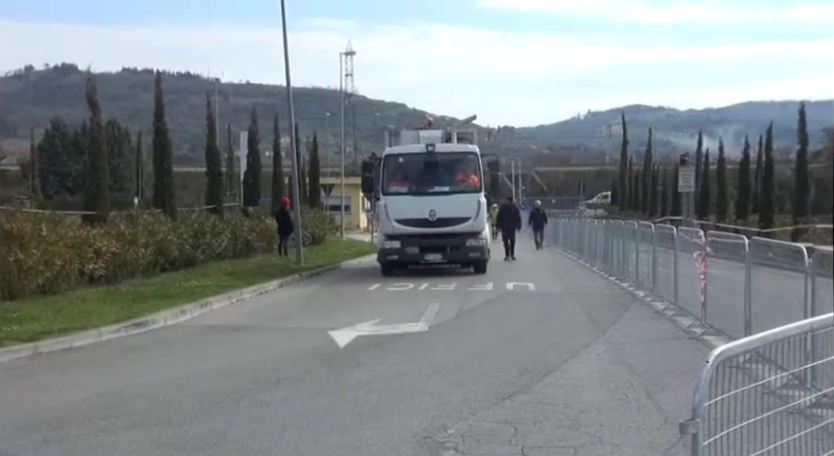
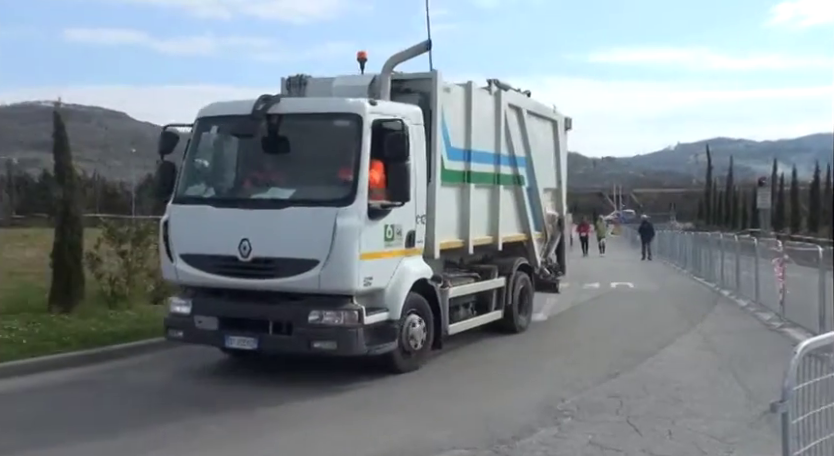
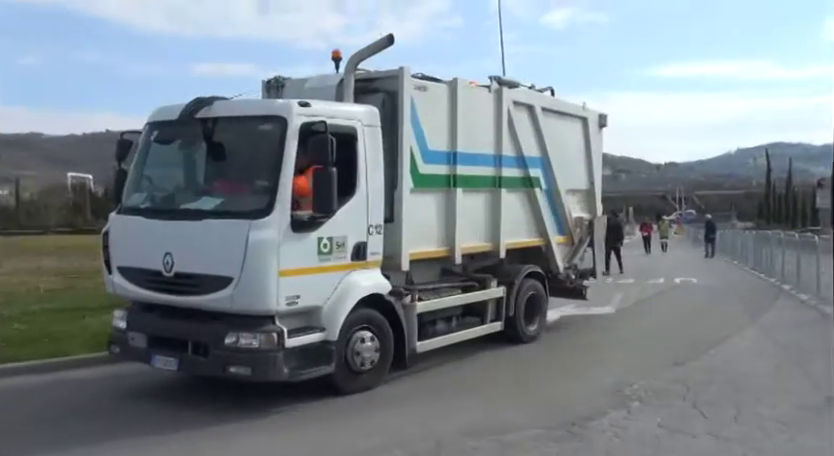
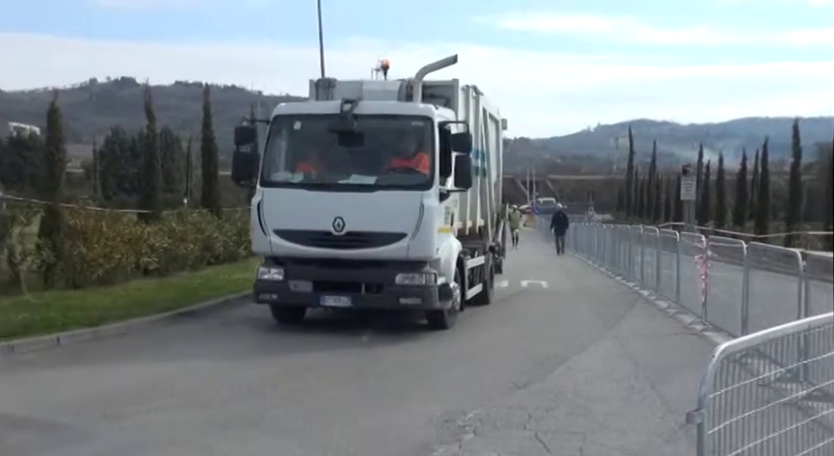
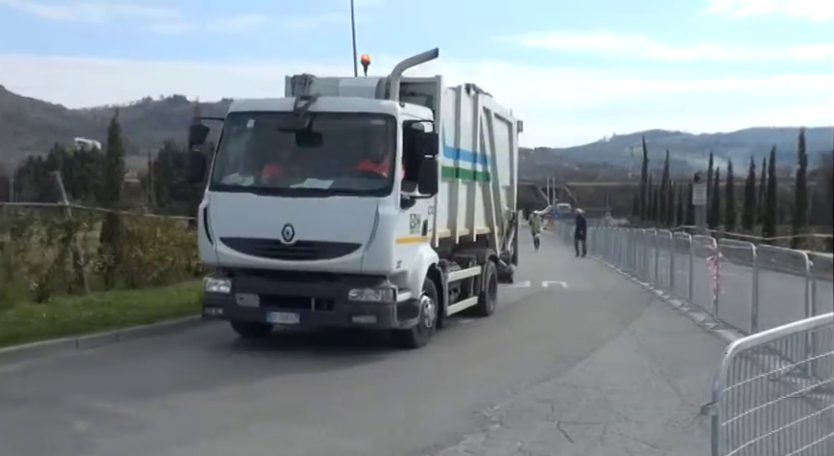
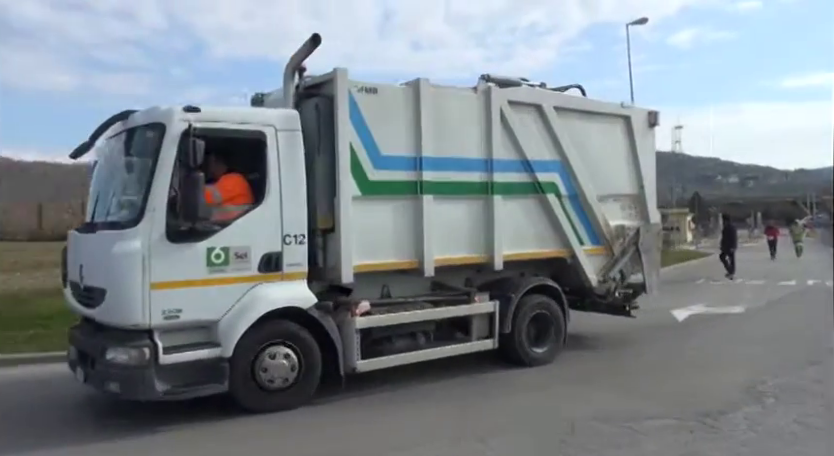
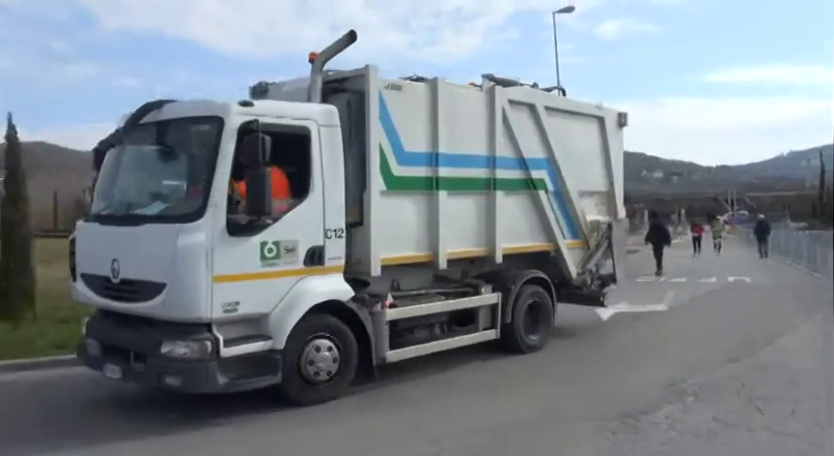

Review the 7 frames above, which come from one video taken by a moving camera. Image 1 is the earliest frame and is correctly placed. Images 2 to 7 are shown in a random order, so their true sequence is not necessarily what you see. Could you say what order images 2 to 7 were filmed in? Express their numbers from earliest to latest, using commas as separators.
4, 5, 2, 3, 7, 6
